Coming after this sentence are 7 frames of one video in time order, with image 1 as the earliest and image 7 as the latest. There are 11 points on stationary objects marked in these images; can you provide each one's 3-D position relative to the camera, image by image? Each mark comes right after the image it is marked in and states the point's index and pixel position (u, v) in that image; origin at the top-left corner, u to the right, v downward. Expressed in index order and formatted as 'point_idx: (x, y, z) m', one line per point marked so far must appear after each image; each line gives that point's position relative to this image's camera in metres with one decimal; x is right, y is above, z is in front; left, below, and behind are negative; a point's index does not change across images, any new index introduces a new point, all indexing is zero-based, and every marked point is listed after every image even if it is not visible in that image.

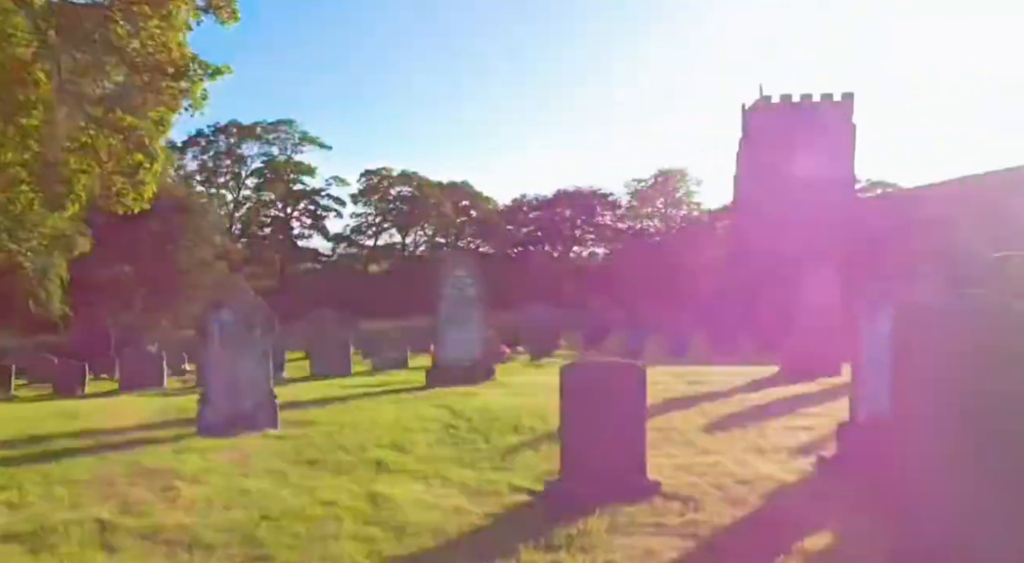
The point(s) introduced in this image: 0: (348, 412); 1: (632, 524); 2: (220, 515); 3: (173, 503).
0: (-1.3, -1.1, +5.7) m
1: (+0.5, -1.1, +3.1) m
2: (-1.5, -1.2, +3.4) m
3: (-1.7, -1.1, +3.5) m
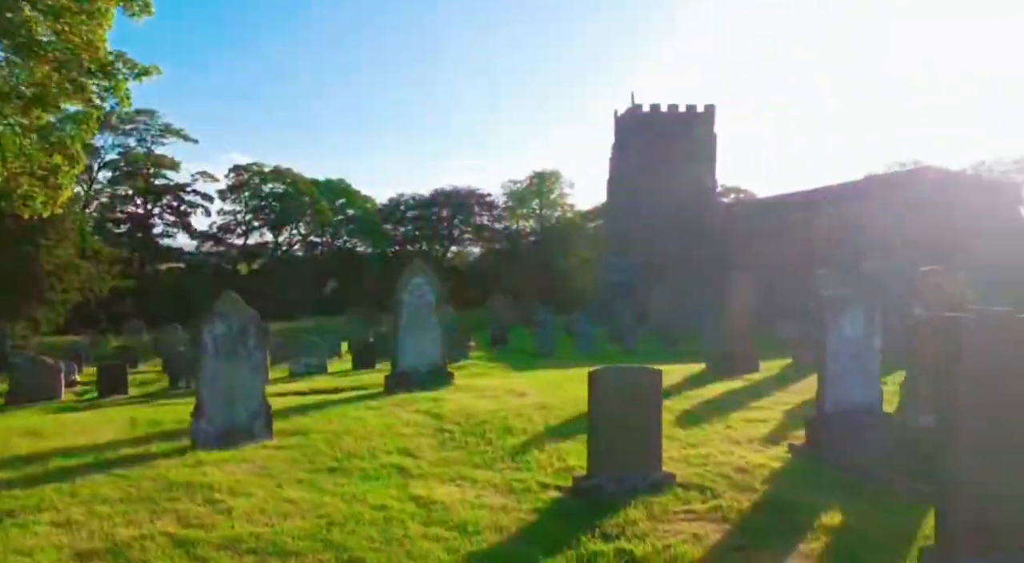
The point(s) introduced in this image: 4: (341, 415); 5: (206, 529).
0: (-1.5, -1.2, +5.8) m
1: (+0.8, -1.2, +3.6) m
2: (-1.2, -1.3, +3.5) m
3: (-1.5, -1.2, +3.6) m
4: (-1.5, -1.2, +6.1) m
5: (-1.5, -1.2, +3.4) m
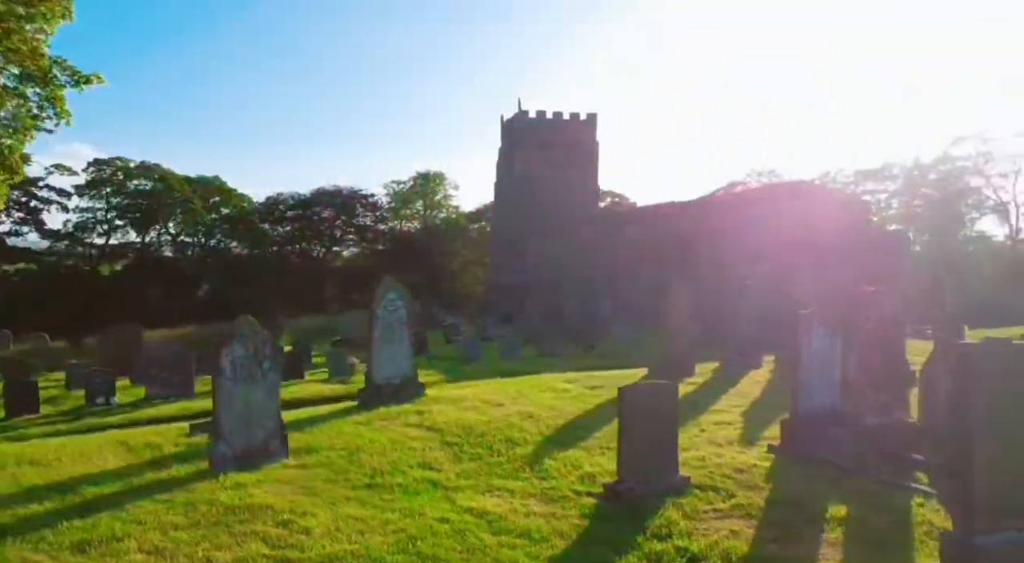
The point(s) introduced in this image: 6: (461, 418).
0: (-1.5, -1.4, +6.0) m
1: (+1.1, -1.4, +4.1) m
2: (-0.8, -1.4, +3.8) m
3: (-1.1, -1.4, +3.8) m
4: (-1.5, -1.4, +6.2) m
5: (-1.1, -1.4, +3.6) m
6: (-0.5, -1.4, +6.8) m
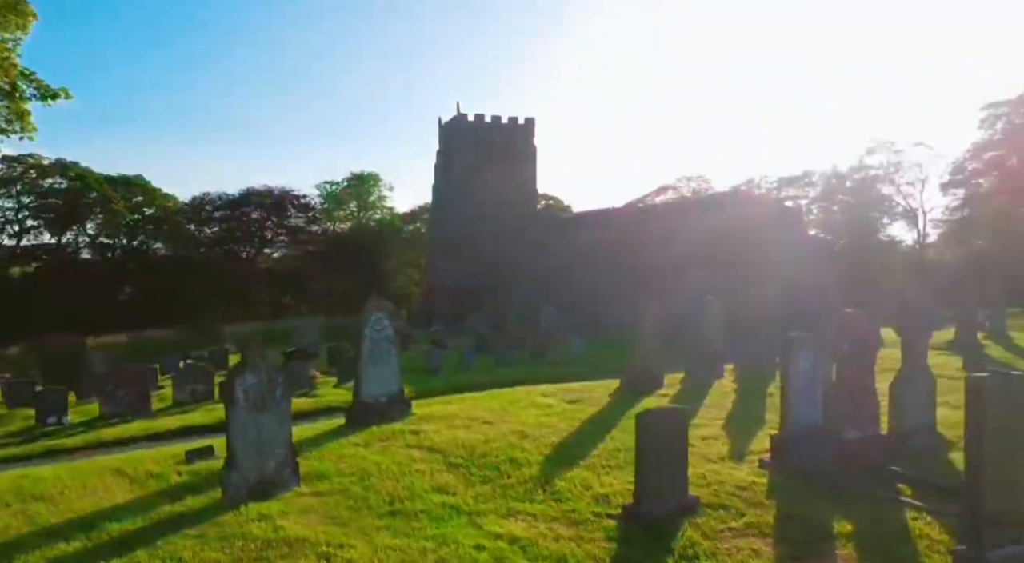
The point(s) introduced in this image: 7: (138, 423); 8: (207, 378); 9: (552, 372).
0: (-1.5, -1.6, +6.0) m
1: (+1.3, -1.6, +4.5) m
2: (-0.6, -1.7, +3.9) m
3: (-0.9, -1.6, +3.8) m
4: (-1.5, -1.6, +6.2) m
5: (-0.9, -1.6, +3.7) m
6: (-0.6, -1.6, +6.9) m
7: (-5.6, -2.1, +10.2) m
8: (-5.5, -1.7, +12.5) m
9: (+0.8, -1.9, +14.8) m
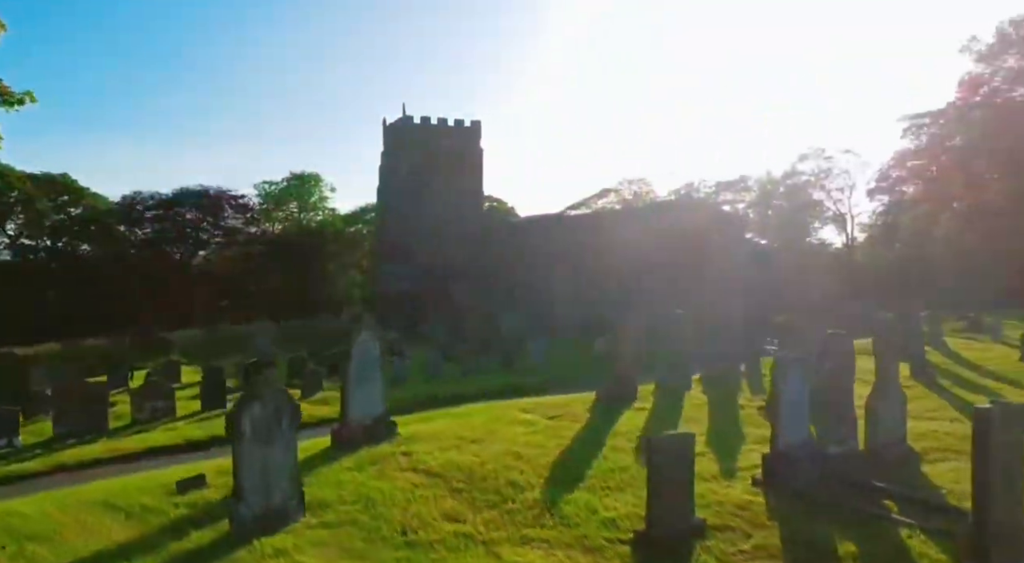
0: (-1.5, -1.8, +6.0) m
1: (+1.5, -1.8, +4.7) m
2: (-0.4, -1.9, +3.9) m
3: (-0.7, -1.9, +3.9) m
4: (-1.5, -1.8, +6.2) m
5: (-0.6, -1.9, +3.7) m
6: (-0.6, -1.8, +6.9) m
7: (-5.9, -2.3, +9.8) m
8: (-6.1, -2.0, +12.1) m
9: (+0.1, -2.2, +15.0) m
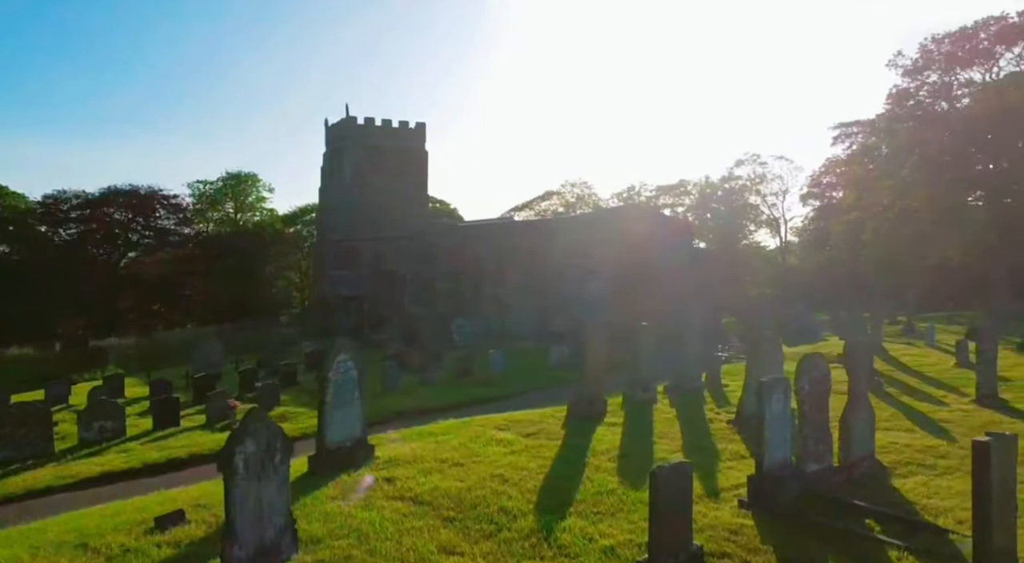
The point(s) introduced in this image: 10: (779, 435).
0: (-1.5, -2.1, +5.8) m
1: (+1.5, -2.1, +4.8) m
2: (-0.3, -2.1, +3.9) m
3: (-0.5, -2.1, +3.8) m
4: (-1.6, -2.1, +6.0) m
5: (-0.5, -2.1, +3.6) m
6: (-0.8, -2.1, +6.9) m
7: (-6.3, -2.6, +9.3) m
8: (-6.6, -2.2, +11.5) m
9: (-0.8, -2.4, +14.9) m
10: (+2.5, -1.4, +6.4) m
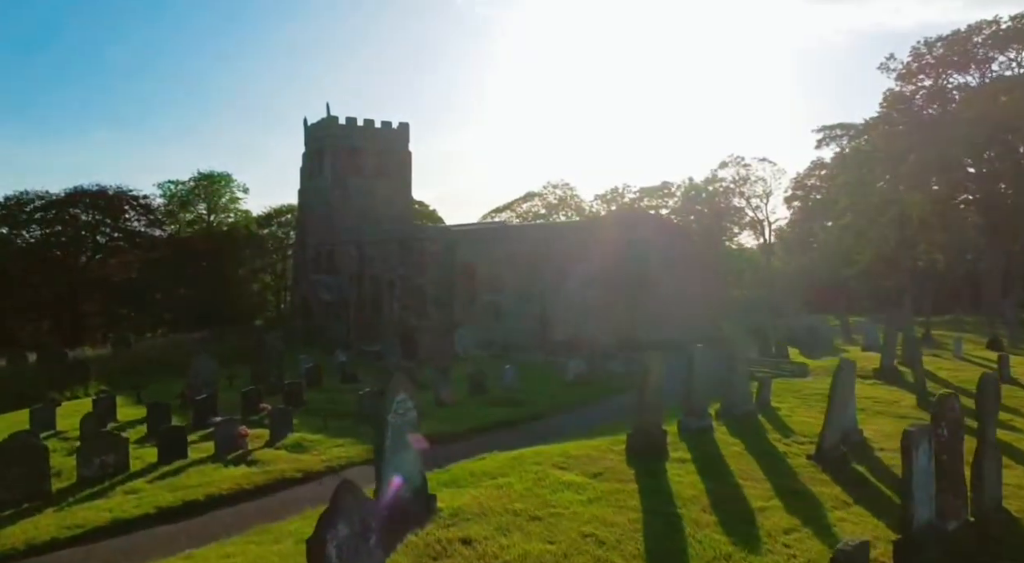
0: (-0.6, -2.4, +4.9) m
1: (+2.4, -2.4, +4.0) m
2: (+0.7, -2.4, +3.0) m
3: (+0.4, -2.4, +2.9) m
4: (-0.7, -2.4, +5.1) m
5: (+0.5, -2.4, +2.8) m
6: (+0.1, -2.3, +6.0) m
7: (-5.5, -2.9, +8.2) m
8: (-6.0, -2.6, +10.4) m
9: (-0.3, -2.7, +14.1) m
10: (+3.3, -1.7, +5.6) m
